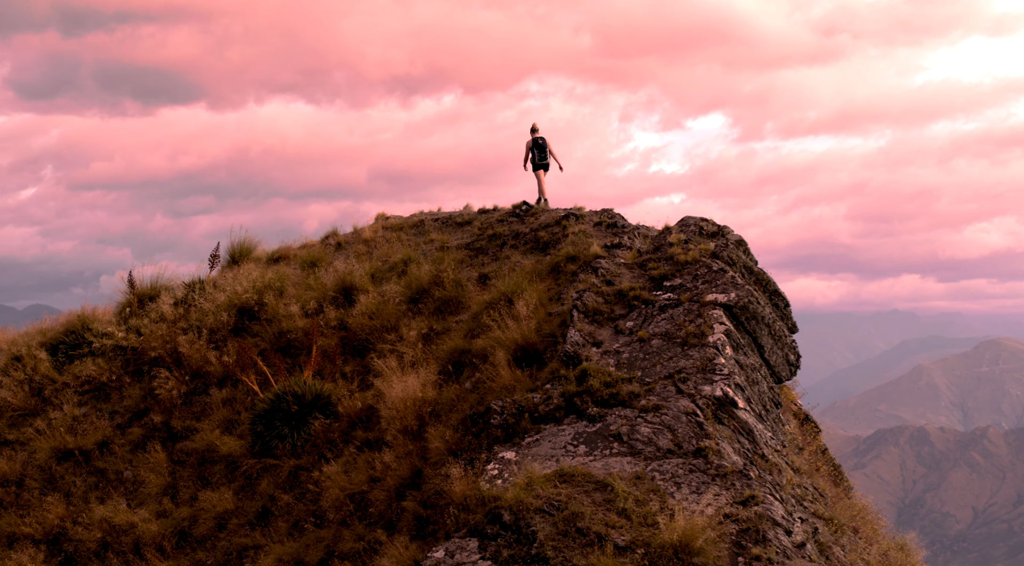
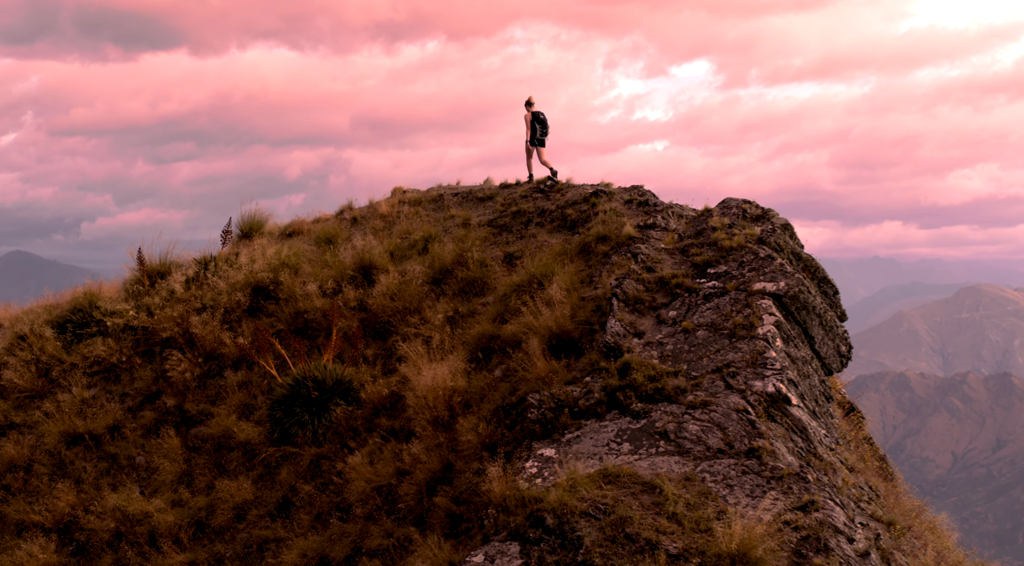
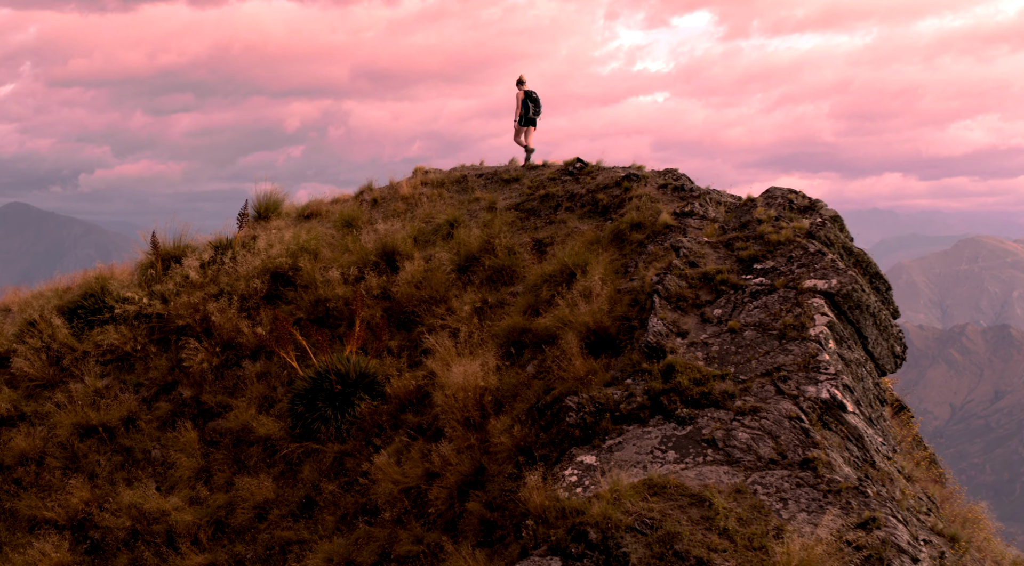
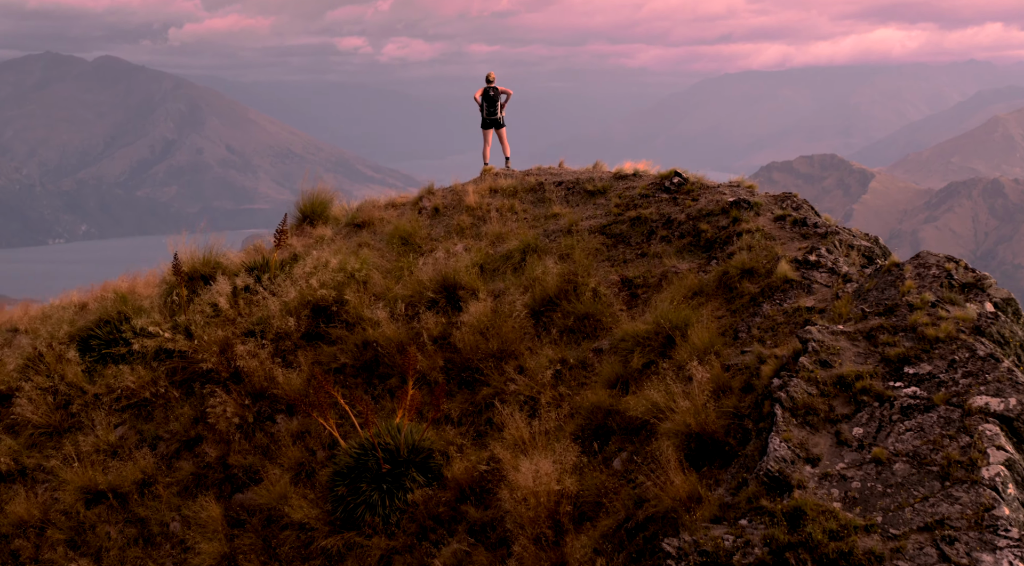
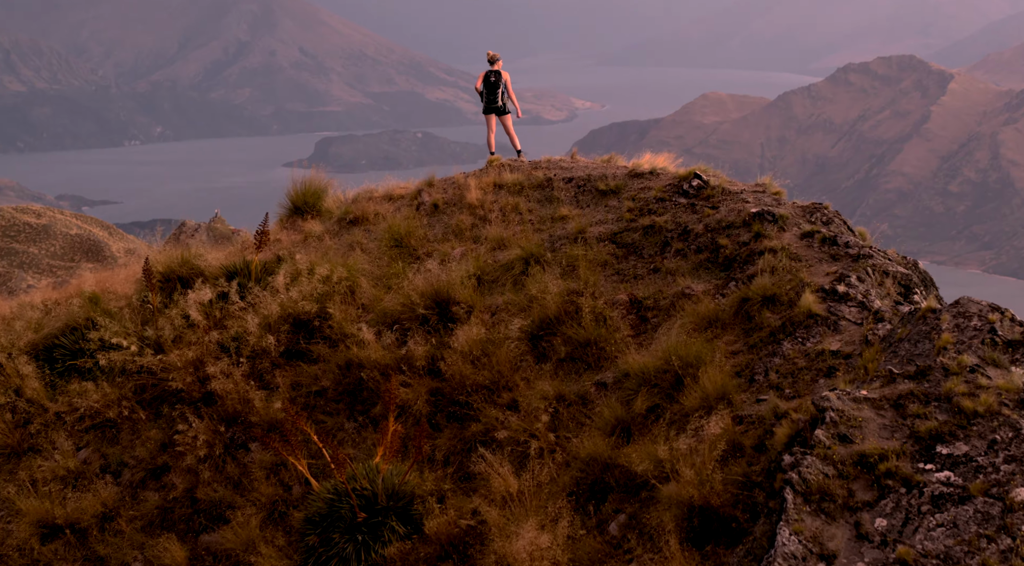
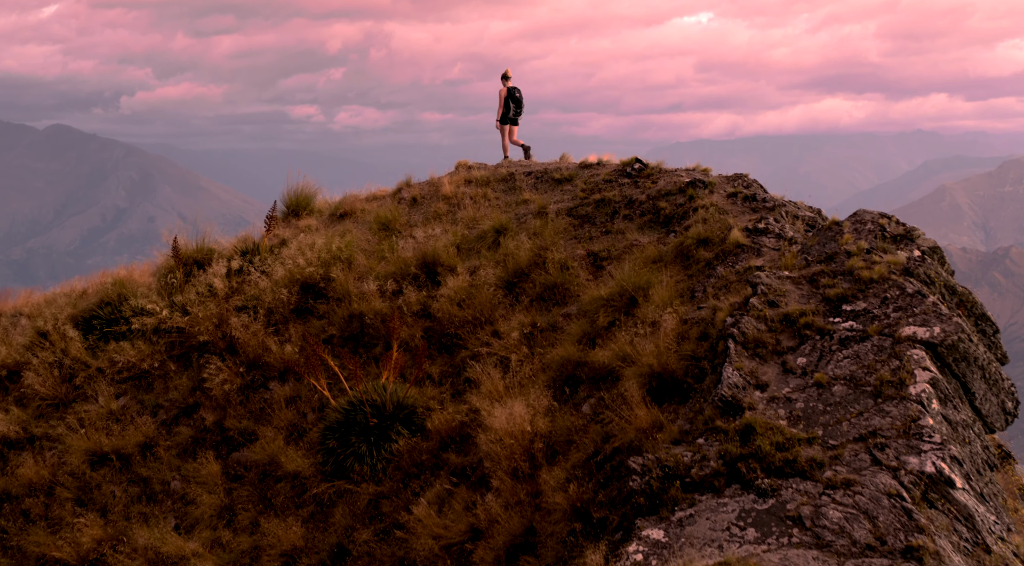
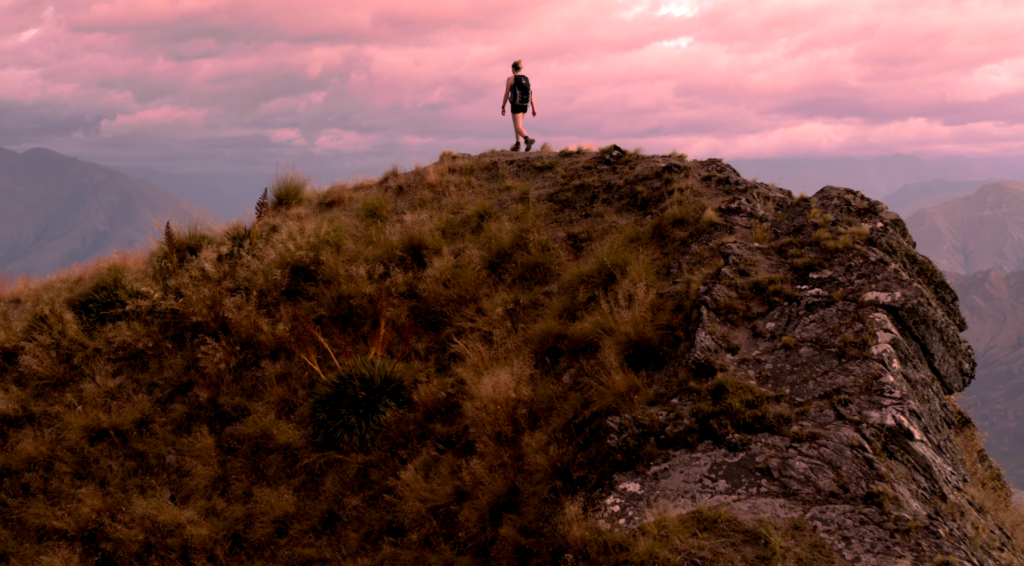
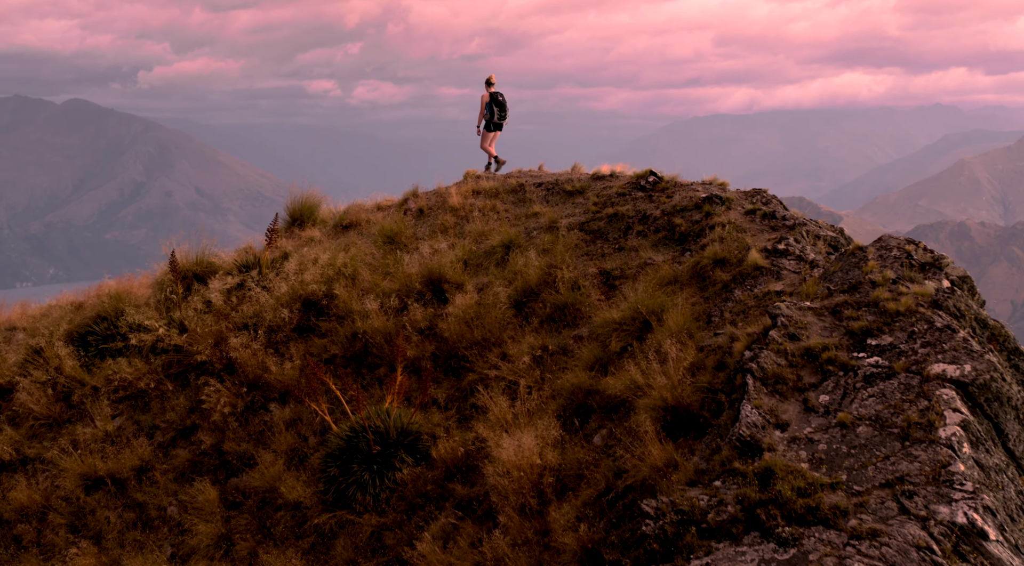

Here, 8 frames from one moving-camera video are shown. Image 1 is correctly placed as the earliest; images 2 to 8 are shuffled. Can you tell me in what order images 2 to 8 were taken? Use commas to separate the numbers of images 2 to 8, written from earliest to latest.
2, 3, 7, 6, 8, 4, 5
